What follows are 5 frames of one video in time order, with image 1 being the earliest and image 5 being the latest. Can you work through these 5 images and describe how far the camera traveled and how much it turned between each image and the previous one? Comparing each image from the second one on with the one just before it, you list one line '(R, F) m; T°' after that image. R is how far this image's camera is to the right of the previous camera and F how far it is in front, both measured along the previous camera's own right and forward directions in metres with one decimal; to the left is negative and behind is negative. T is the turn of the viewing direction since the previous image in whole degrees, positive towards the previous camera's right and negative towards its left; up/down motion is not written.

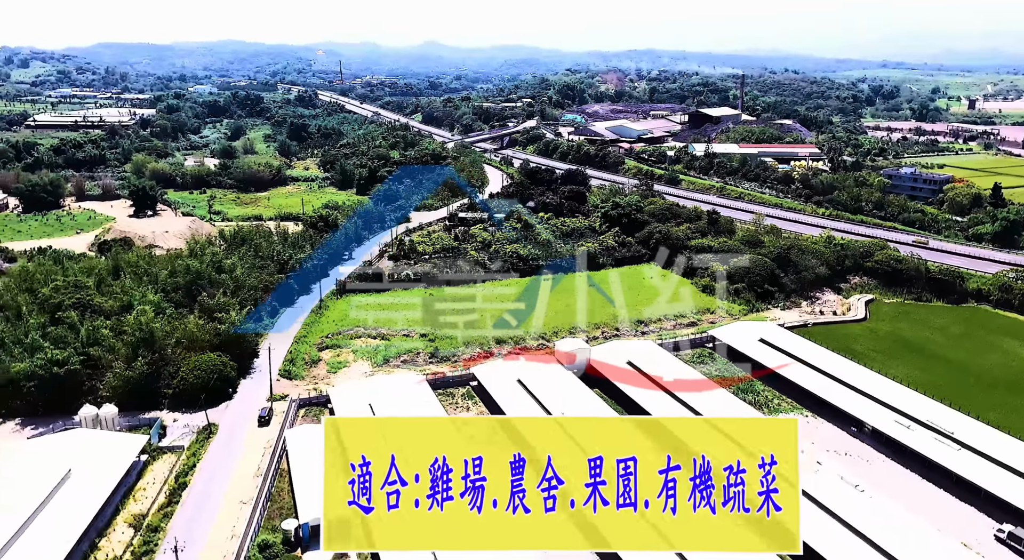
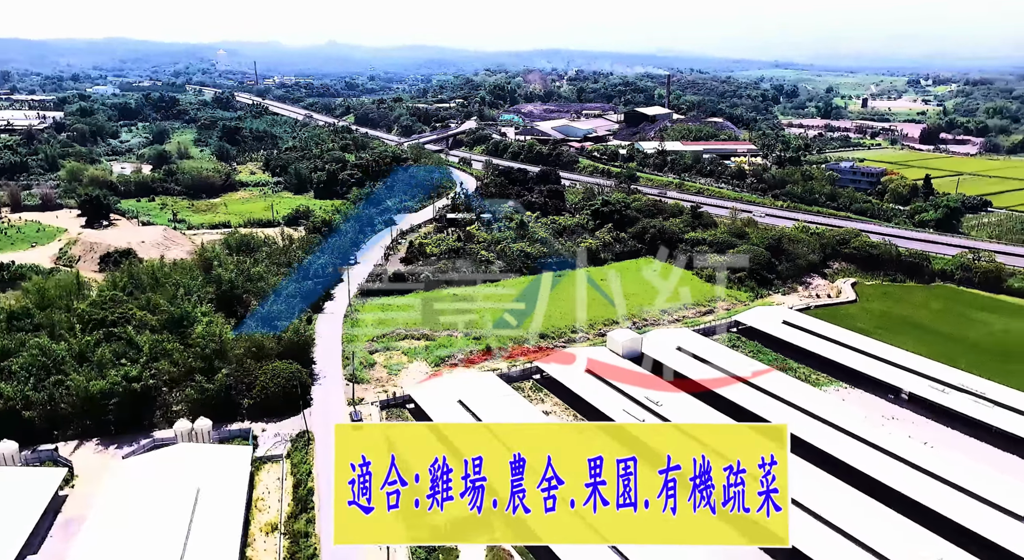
(-6.8, -0.9) m; +8°
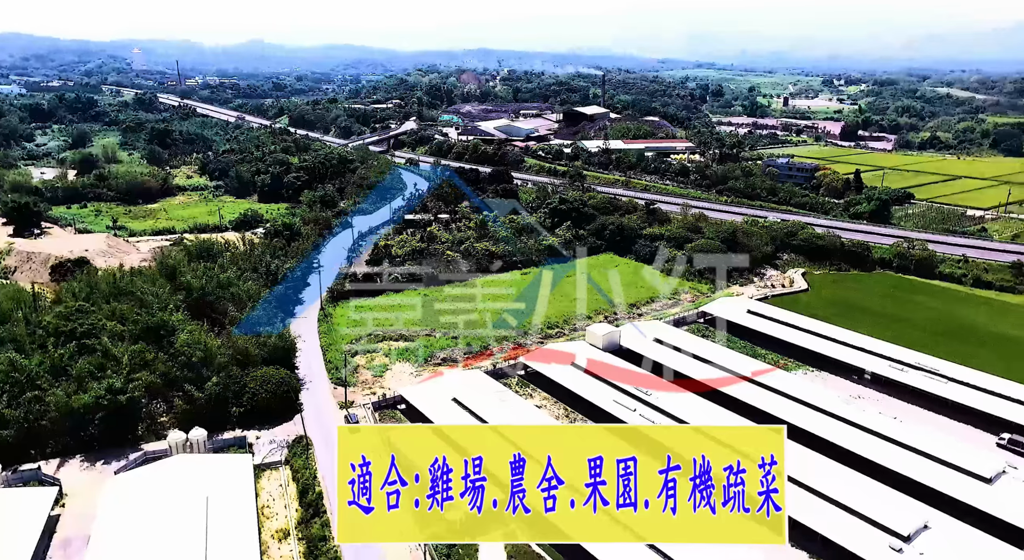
(-2.4, -0.3) m; +6°
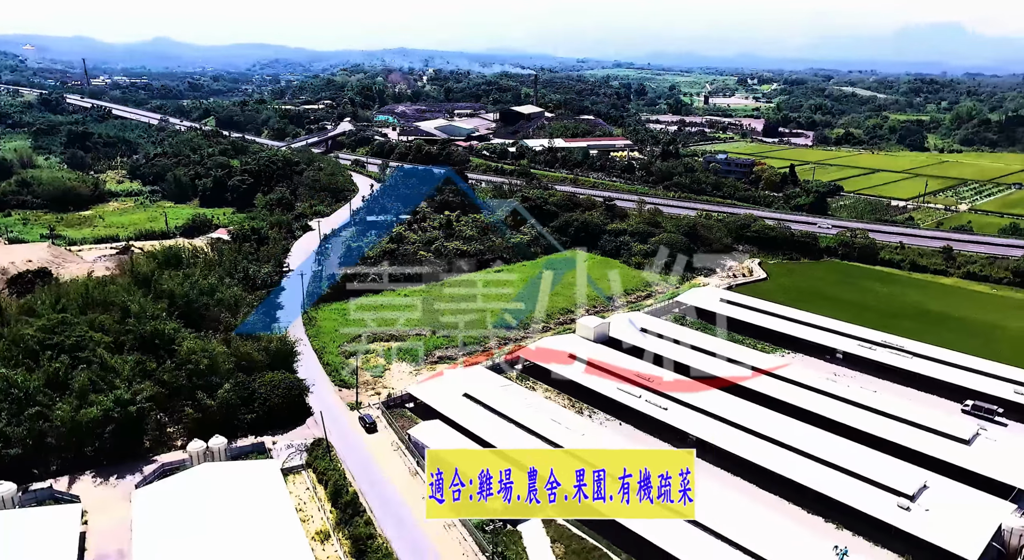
(-3.4, -0.5) m; +6°
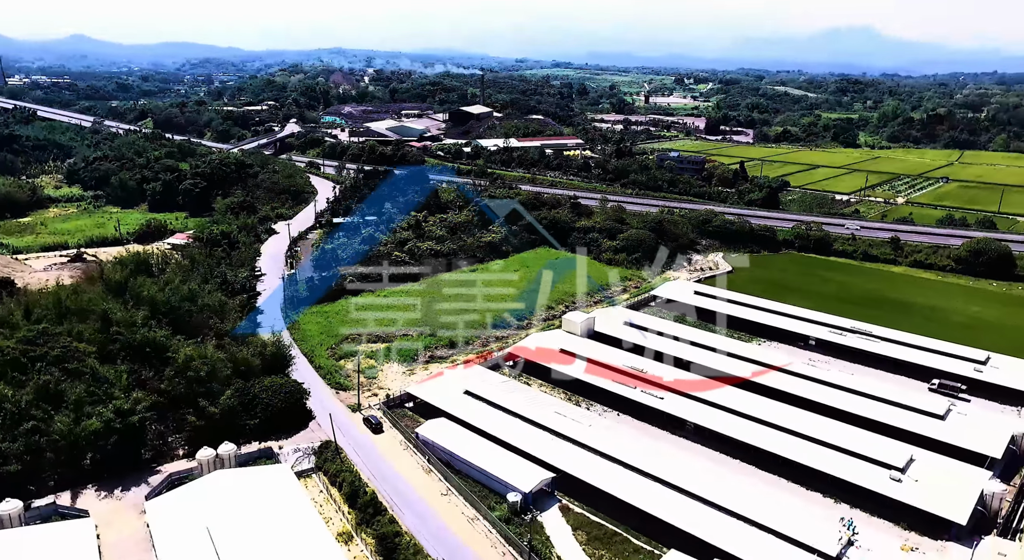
(-2.4, -0.3) m; +5°
